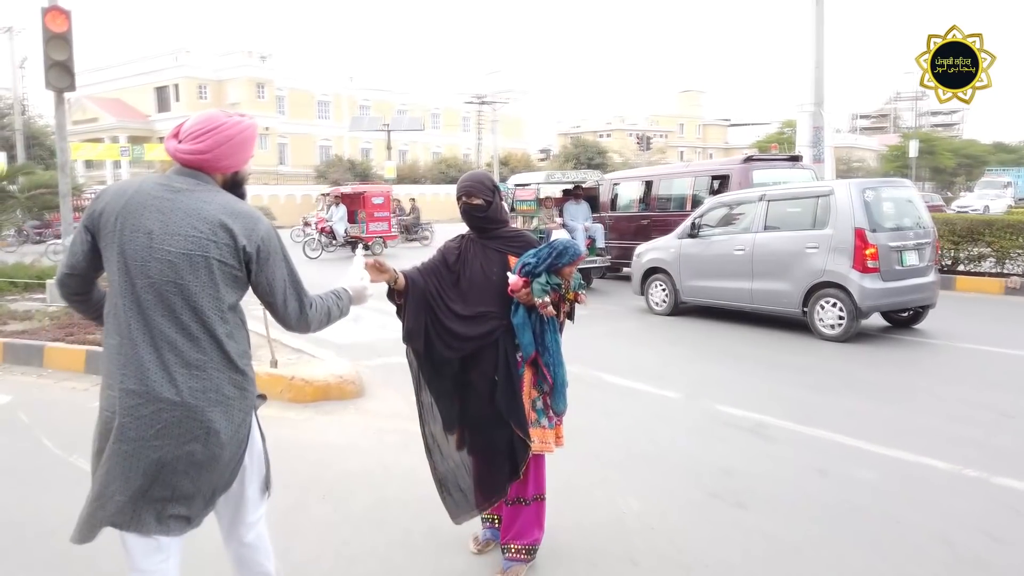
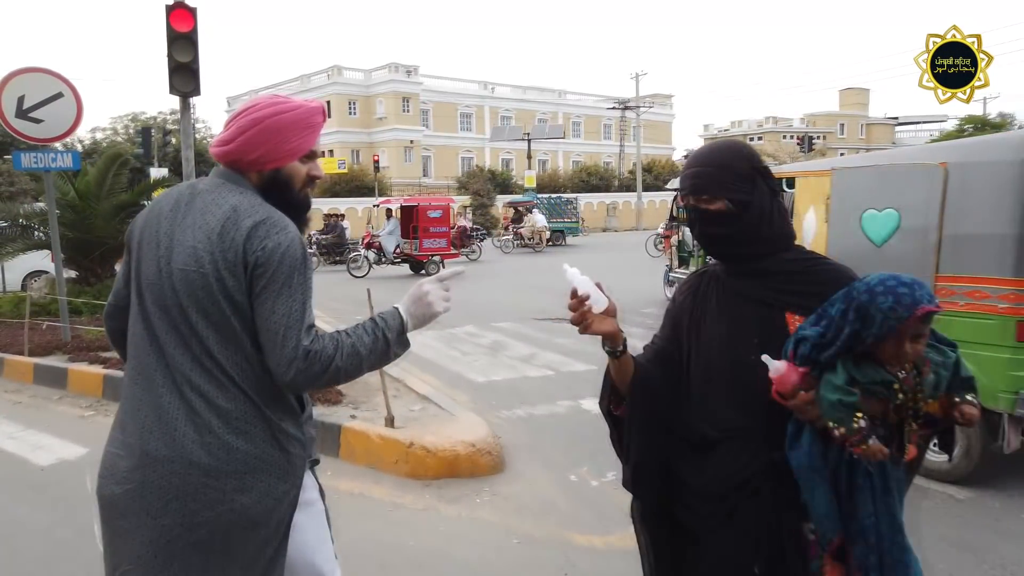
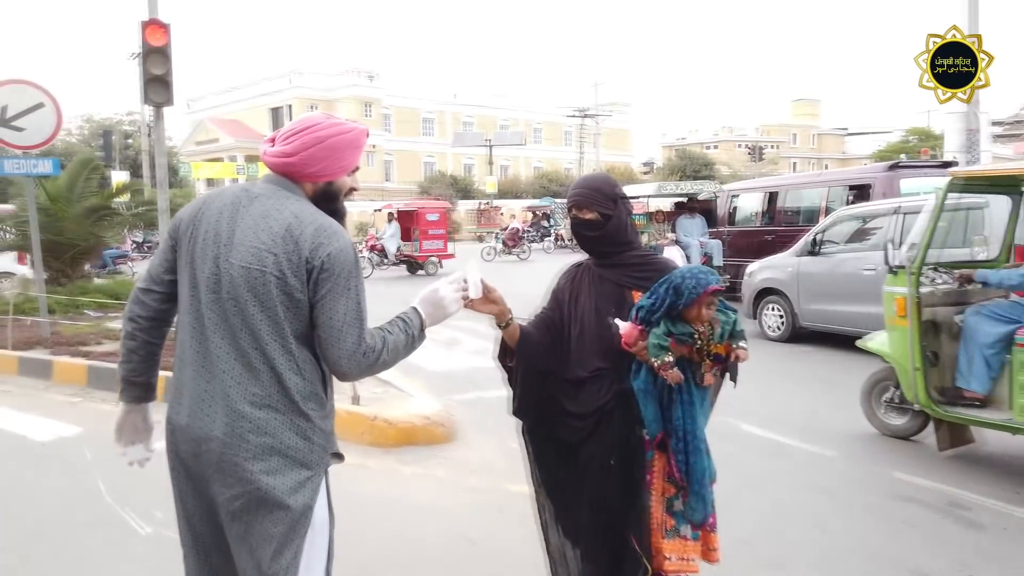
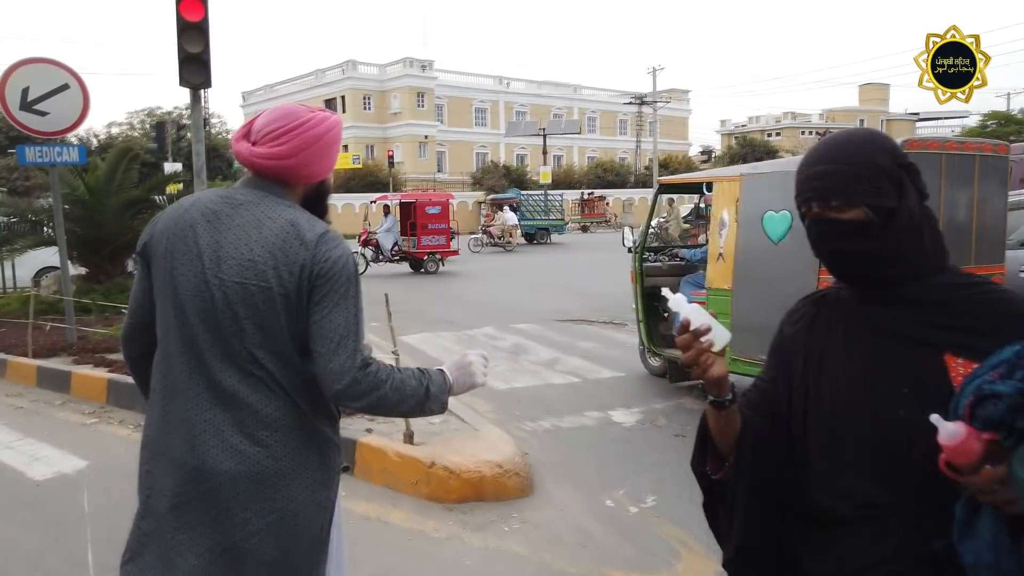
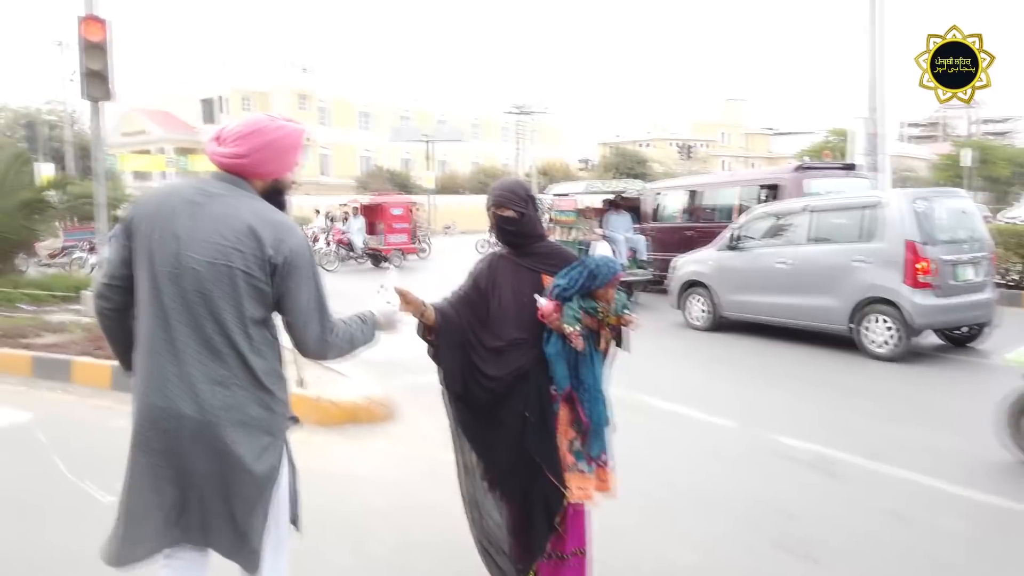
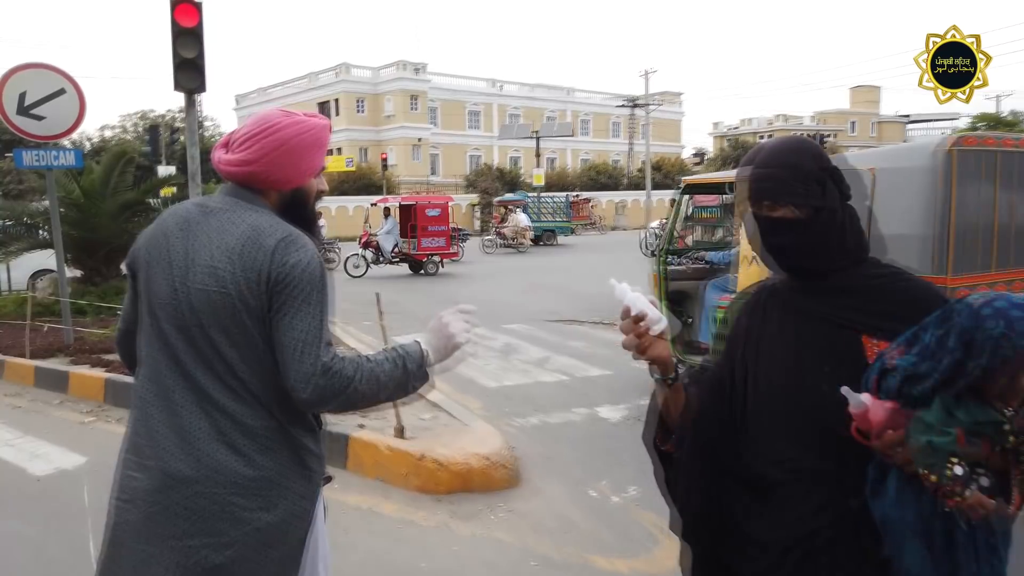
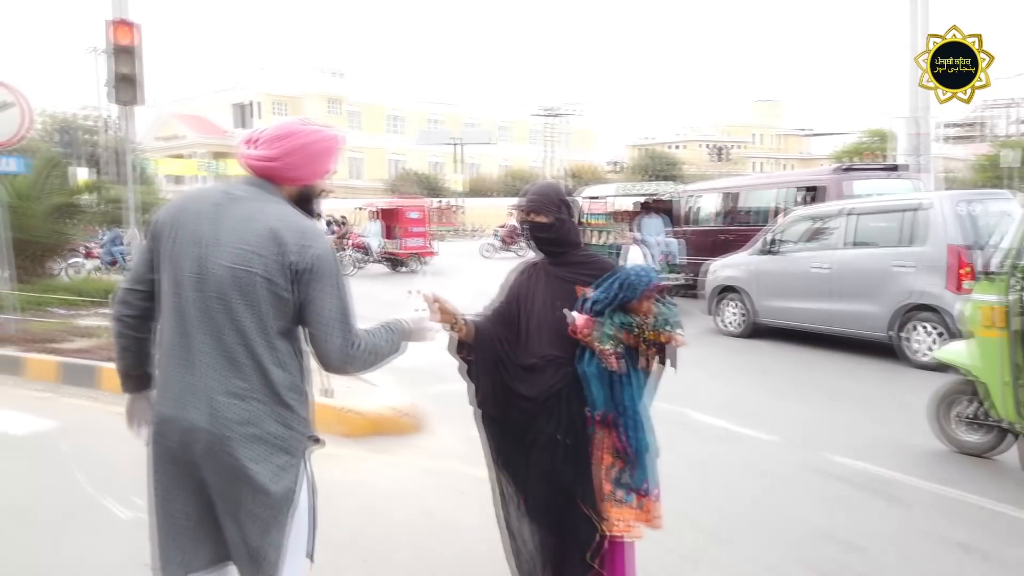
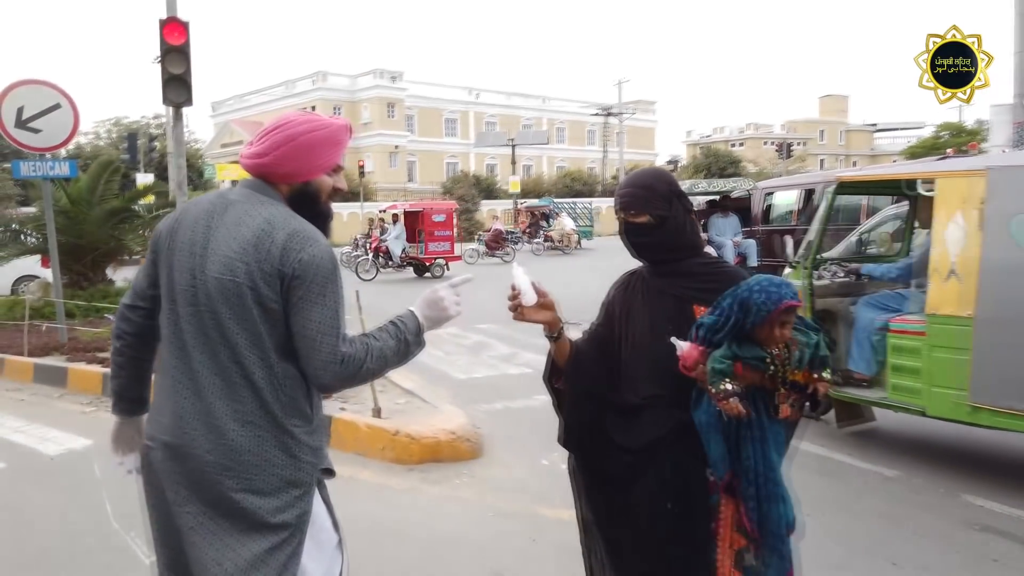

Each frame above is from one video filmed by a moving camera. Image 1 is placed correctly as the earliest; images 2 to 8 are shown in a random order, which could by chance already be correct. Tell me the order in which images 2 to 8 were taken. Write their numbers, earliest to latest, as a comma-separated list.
5, 7, 3, 8, 2, 6, 4
